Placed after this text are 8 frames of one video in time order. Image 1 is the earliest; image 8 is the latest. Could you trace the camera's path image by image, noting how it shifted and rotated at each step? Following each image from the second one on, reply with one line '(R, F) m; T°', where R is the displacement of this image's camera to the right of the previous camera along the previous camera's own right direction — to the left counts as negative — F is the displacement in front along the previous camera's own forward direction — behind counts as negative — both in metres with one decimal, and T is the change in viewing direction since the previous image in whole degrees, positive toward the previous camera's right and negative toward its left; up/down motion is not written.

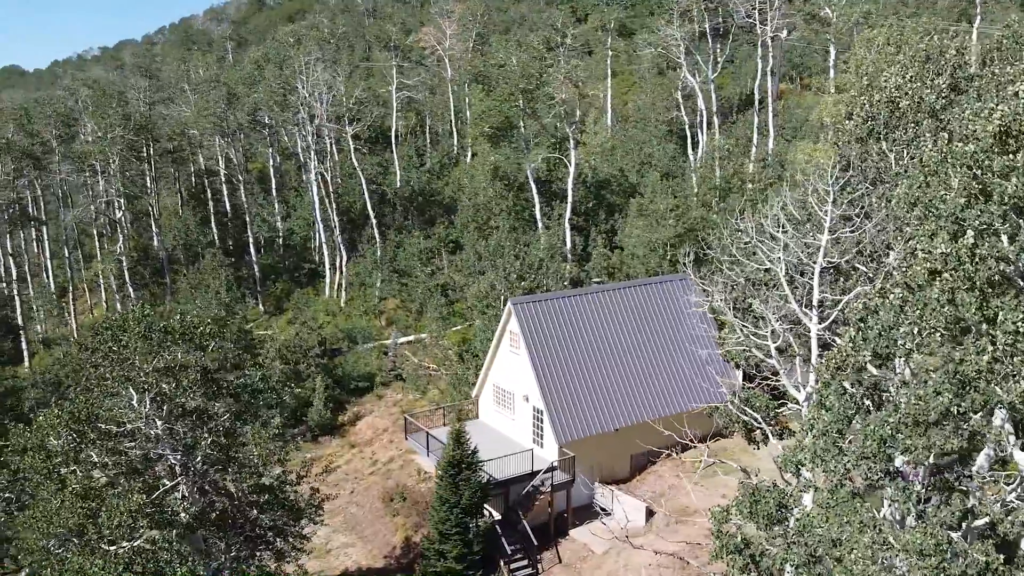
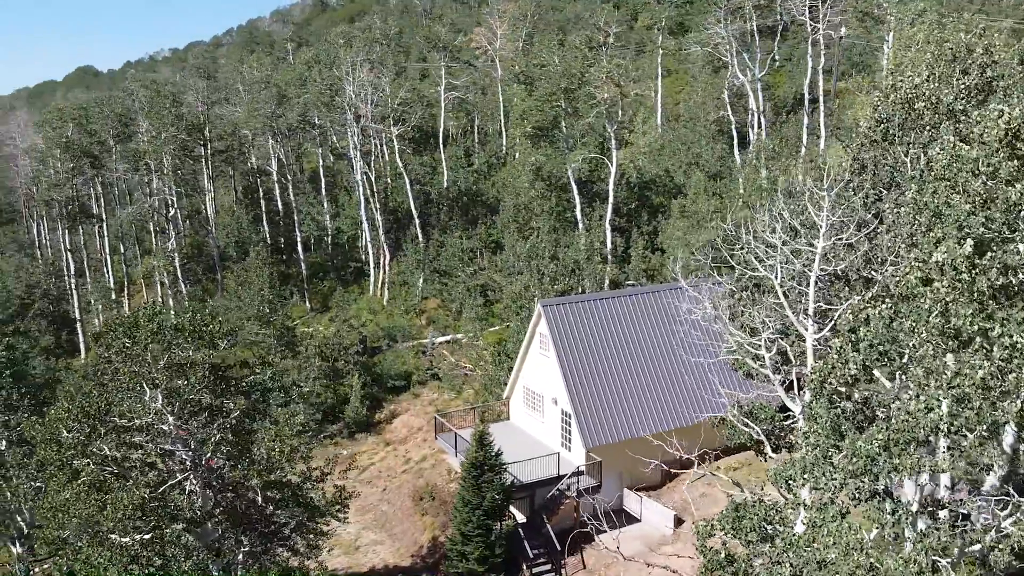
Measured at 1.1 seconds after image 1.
(+0.4, +0.1) m; -4°
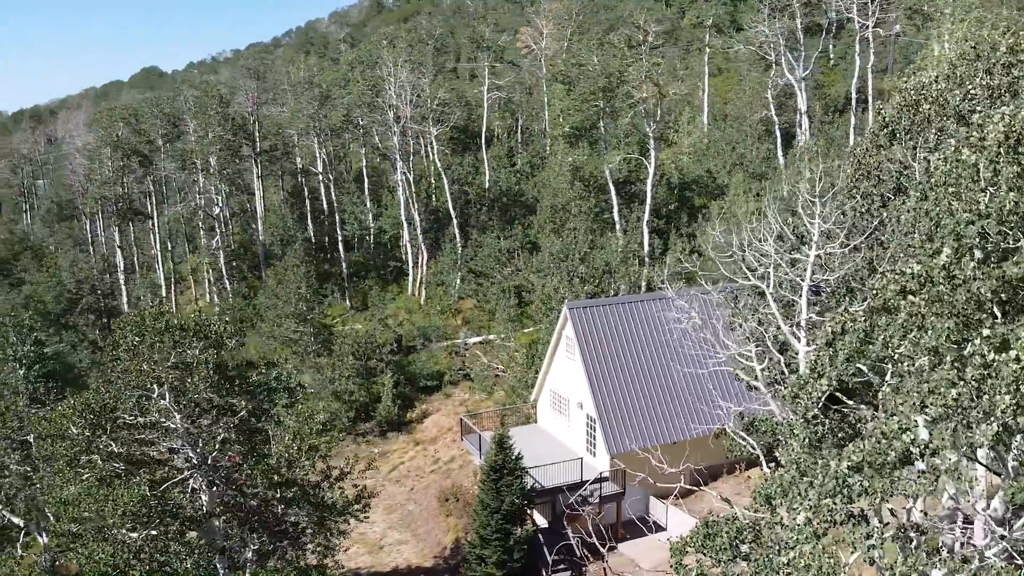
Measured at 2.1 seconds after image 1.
(+0.4, +0.1) m; -3°
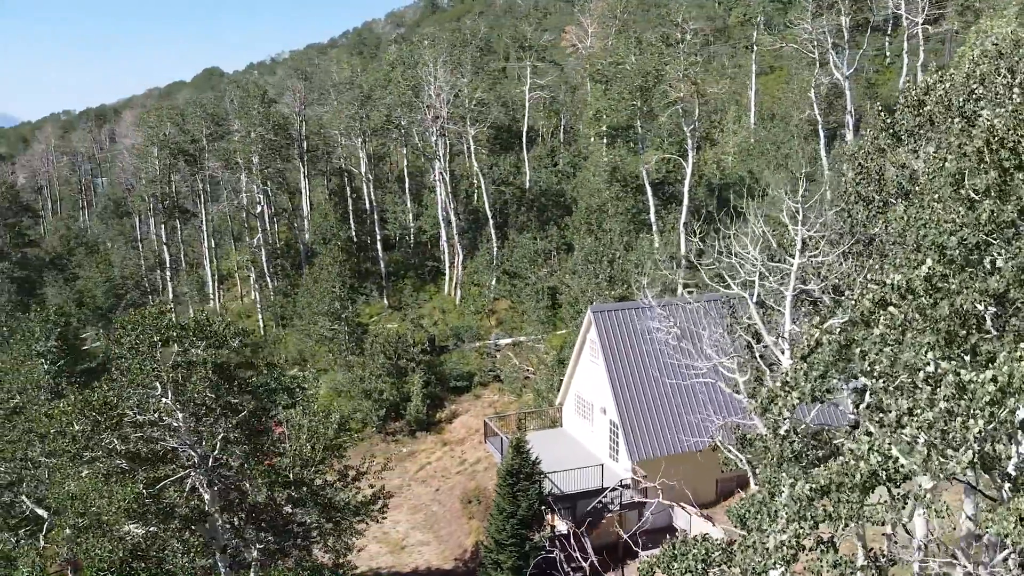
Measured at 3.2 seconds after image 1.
(+0.4, +0.2) m; -3°
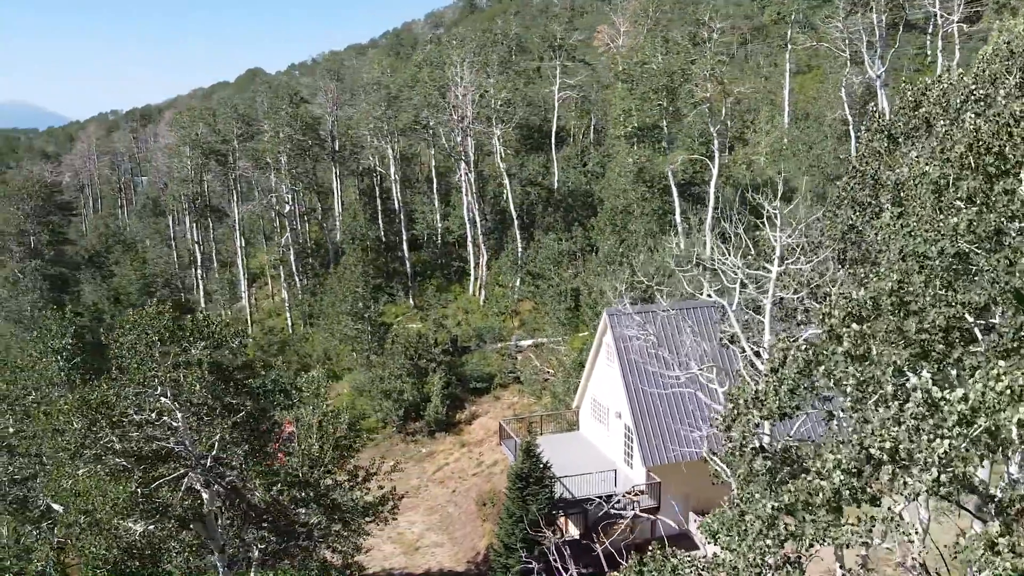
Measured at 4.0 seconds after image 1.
(+0.3, +0.1) m; -2°
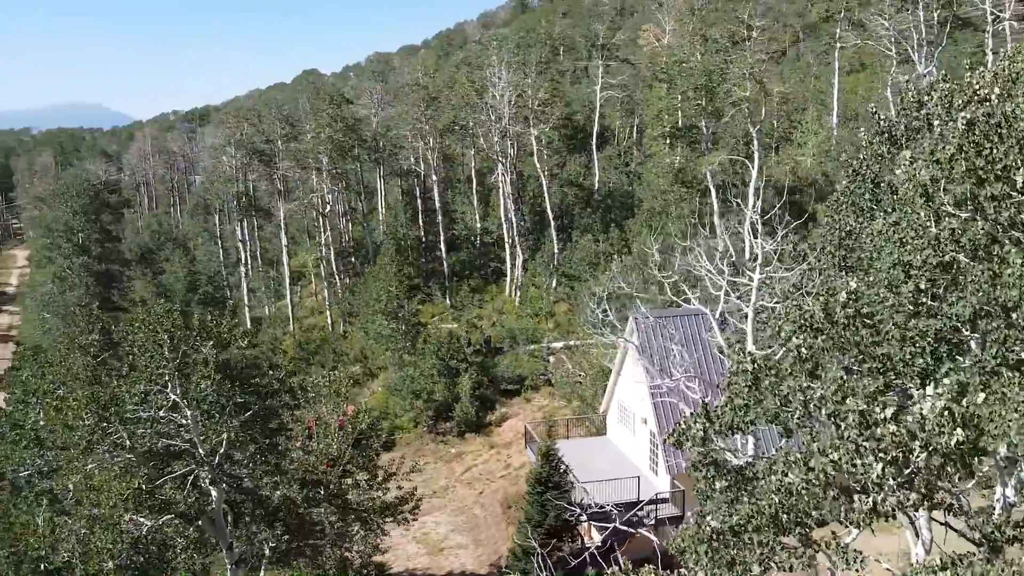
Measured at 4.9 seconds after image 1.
(+0.3, +0.1) m; -3°
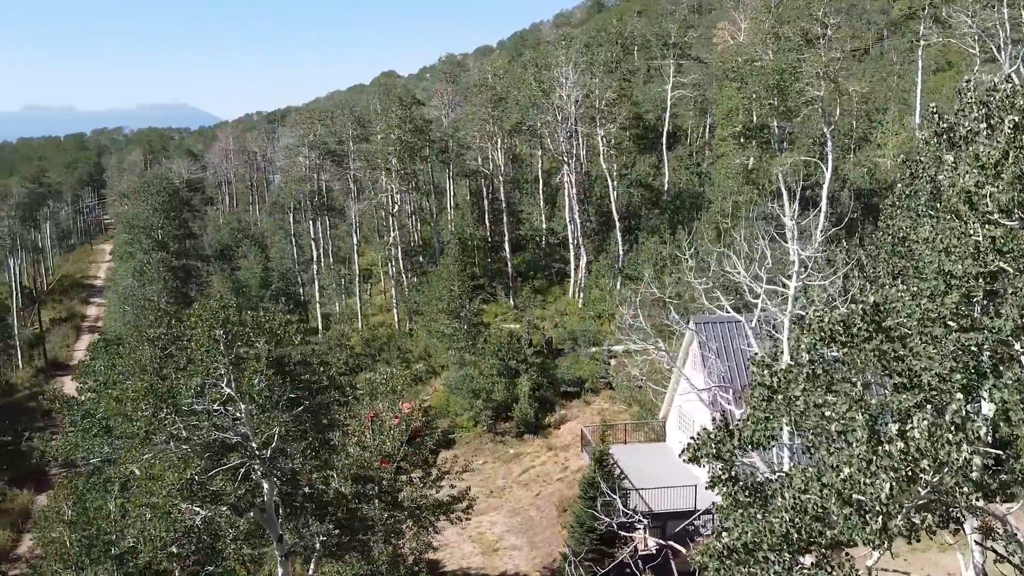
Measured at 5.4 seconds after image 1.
(+0.2, +0.1) m; -6°
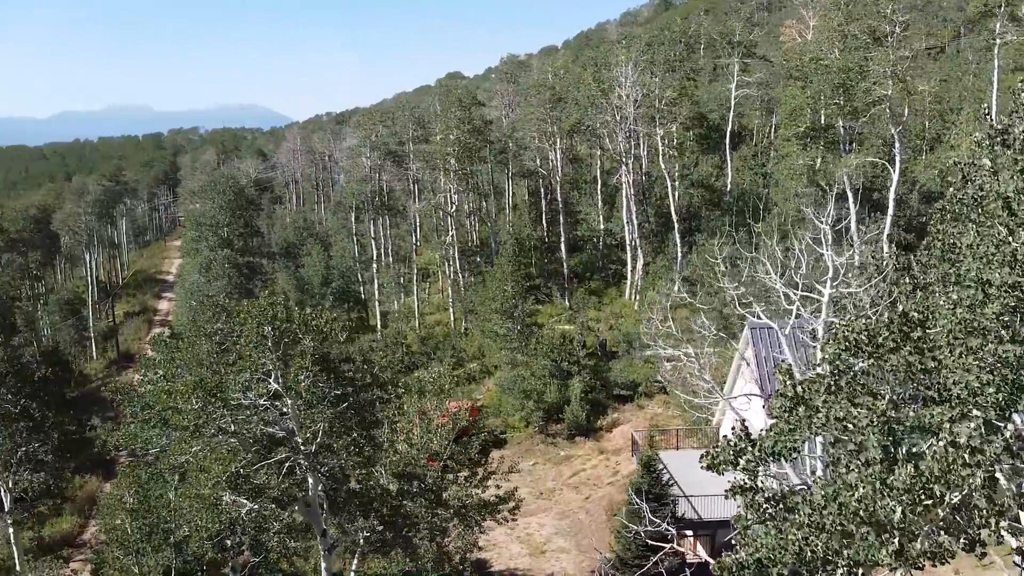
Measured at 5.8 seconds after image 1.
(+0.2, 0.0) m; -5°
